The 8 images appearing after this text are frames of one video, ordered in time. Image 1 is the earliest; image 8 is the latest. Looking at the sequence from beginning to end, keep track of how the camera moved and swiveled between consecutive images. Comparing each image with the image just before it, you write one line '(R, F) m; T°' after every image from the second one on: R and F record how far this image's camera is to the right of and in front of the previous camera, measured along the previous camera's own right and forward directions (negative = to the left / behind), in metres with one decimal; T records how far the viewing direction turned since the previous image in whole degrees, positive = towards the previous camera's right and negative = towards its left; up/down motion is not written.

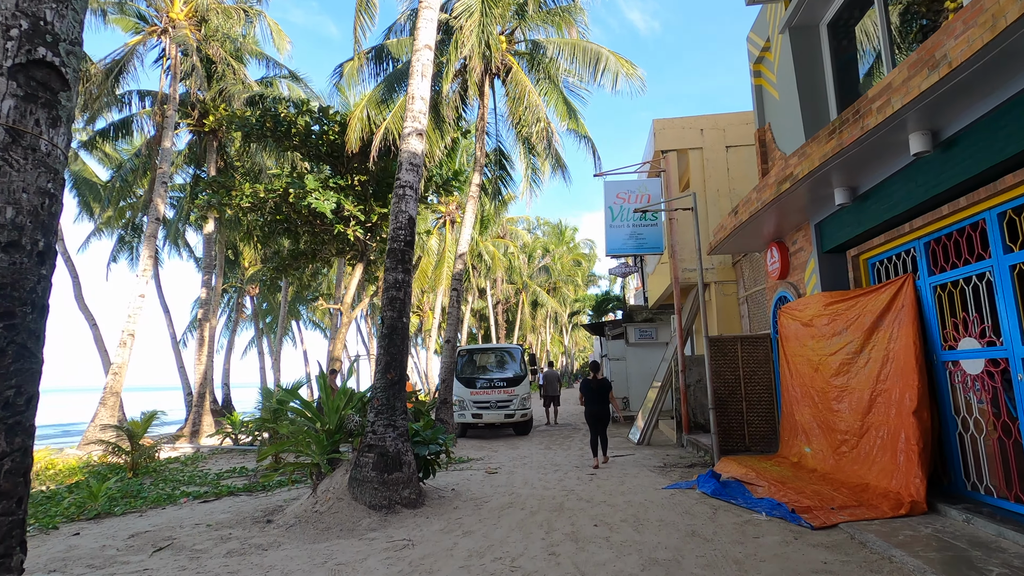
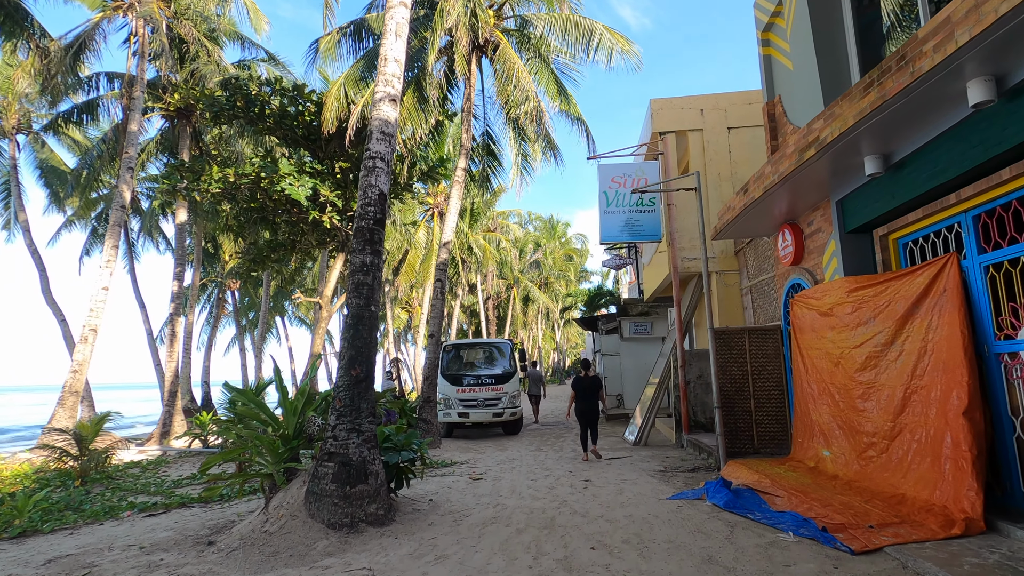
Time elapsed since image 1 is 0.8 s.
(+0.1, +0.8) m; +1°
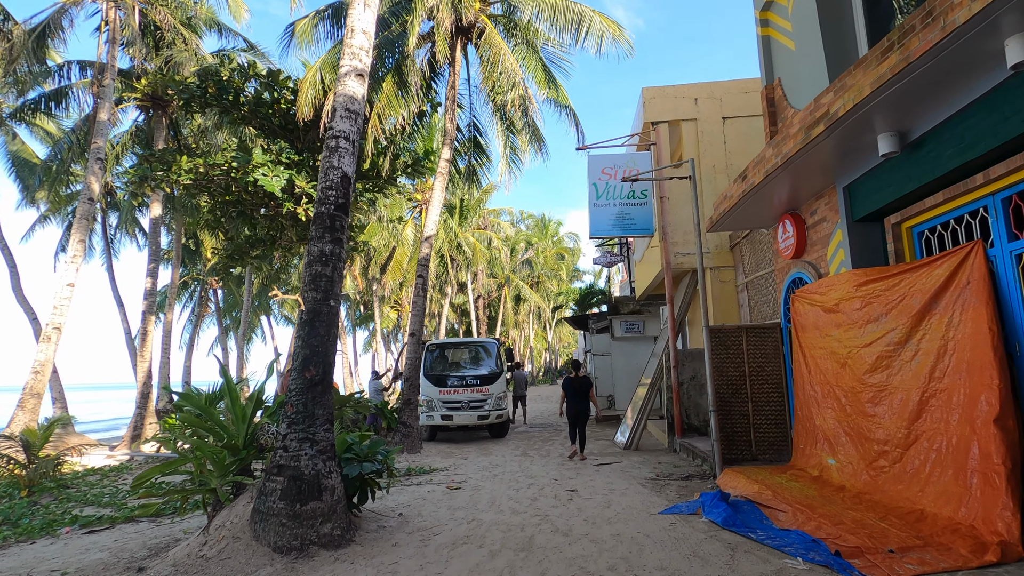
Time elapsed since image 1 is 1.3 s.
(+0.2, +0.6) m; +1°
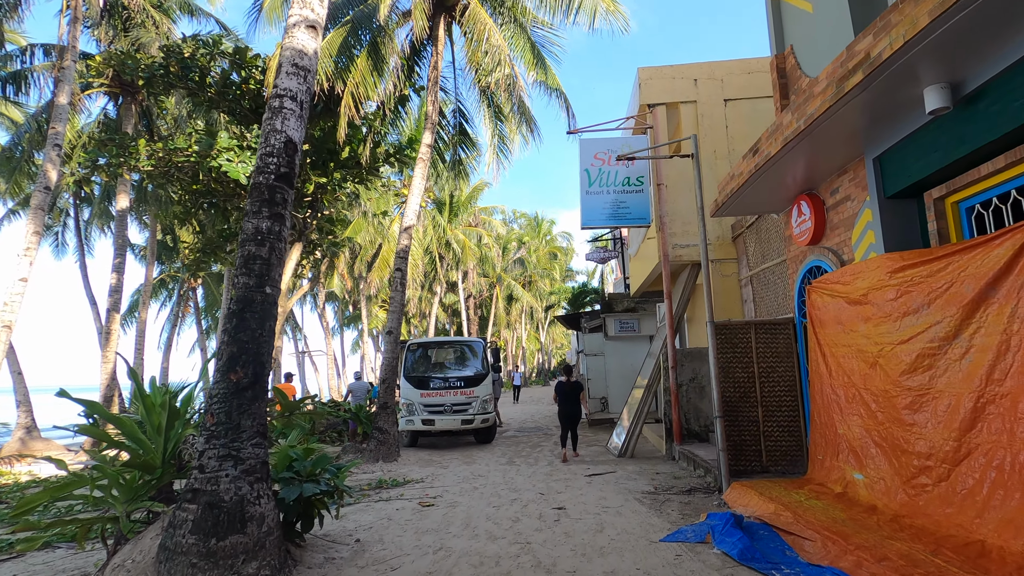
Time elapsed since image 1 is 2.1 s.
(+0.2, +0.8) m; +1°
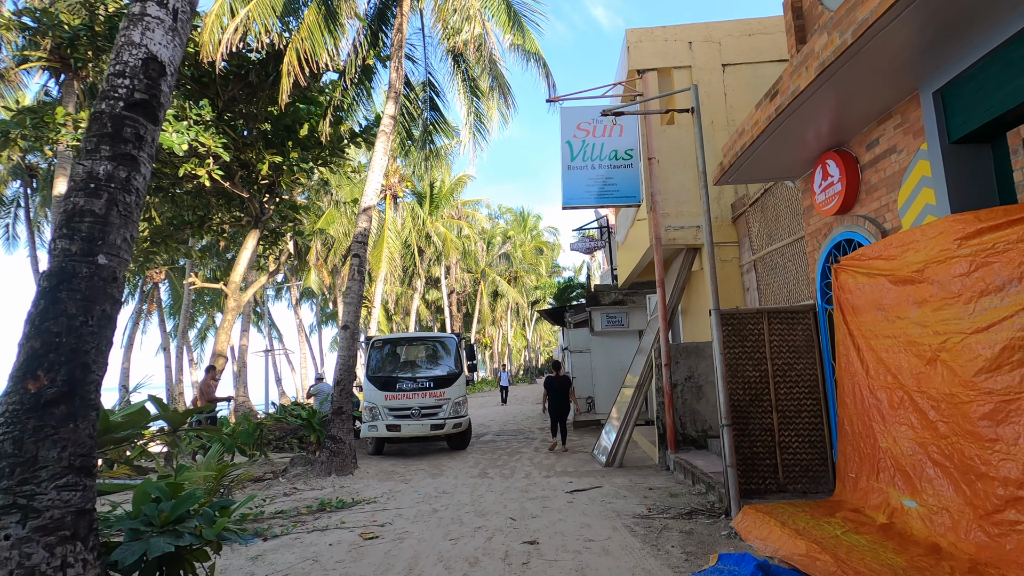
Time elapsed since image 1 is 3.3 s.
(+0.3, +1.2) m; +1°
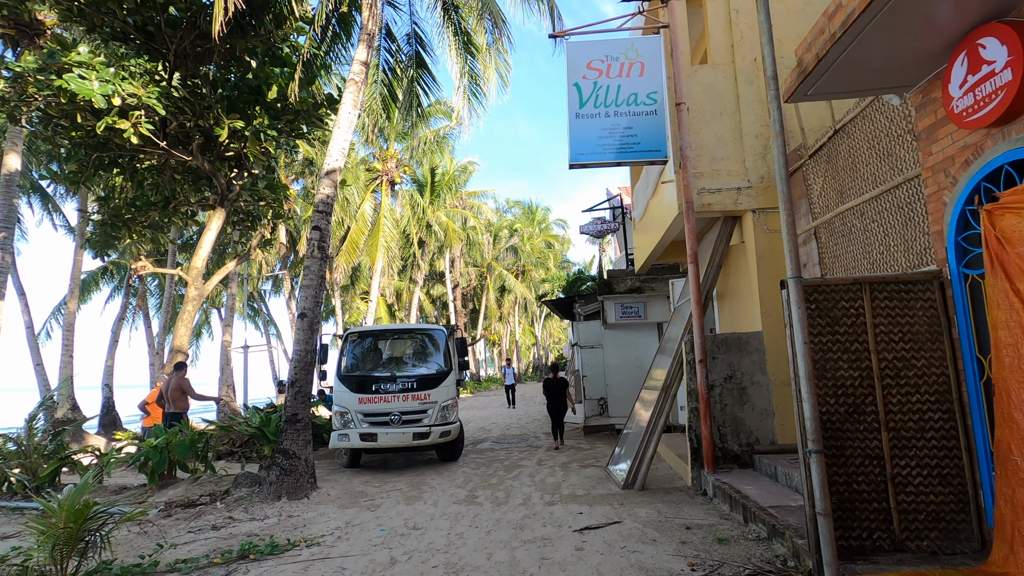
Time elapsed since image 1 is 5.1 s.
(+0.2, +1.7) m; -1°
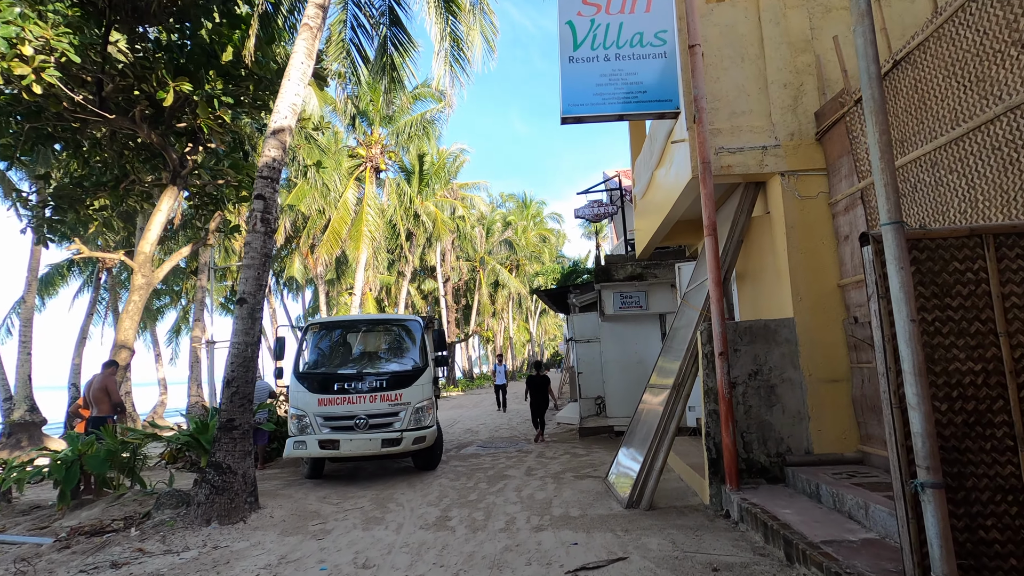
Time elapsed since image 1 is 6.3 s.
(+0.2, +1.2) m; 0°
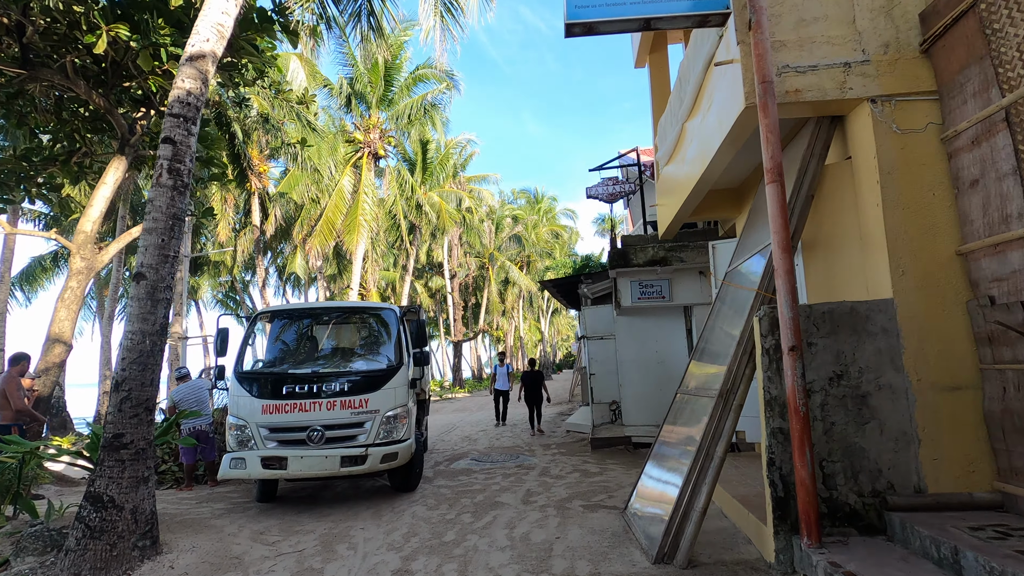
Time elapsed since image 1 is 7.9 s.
(+0.2, +1.6) m; -1°
